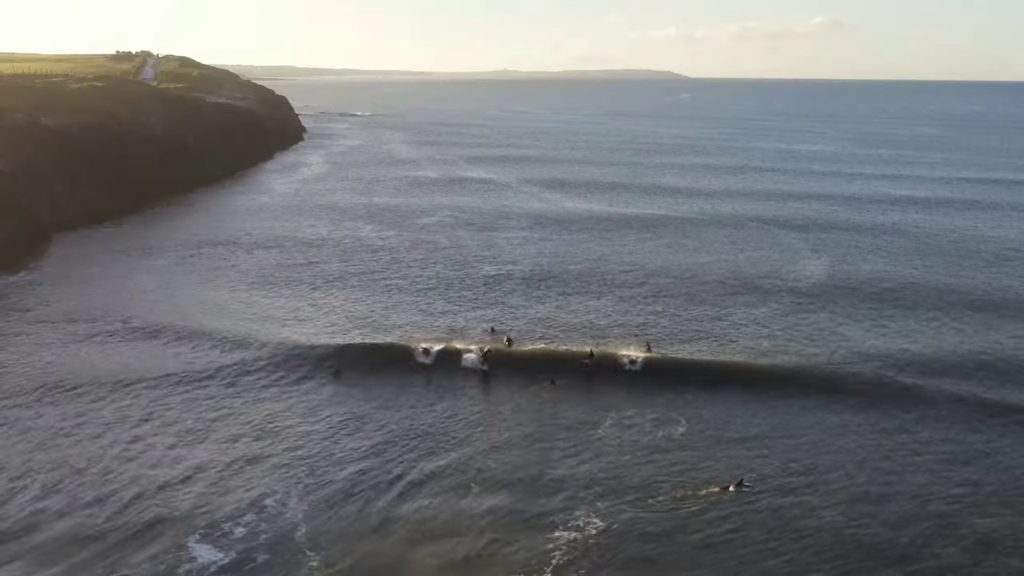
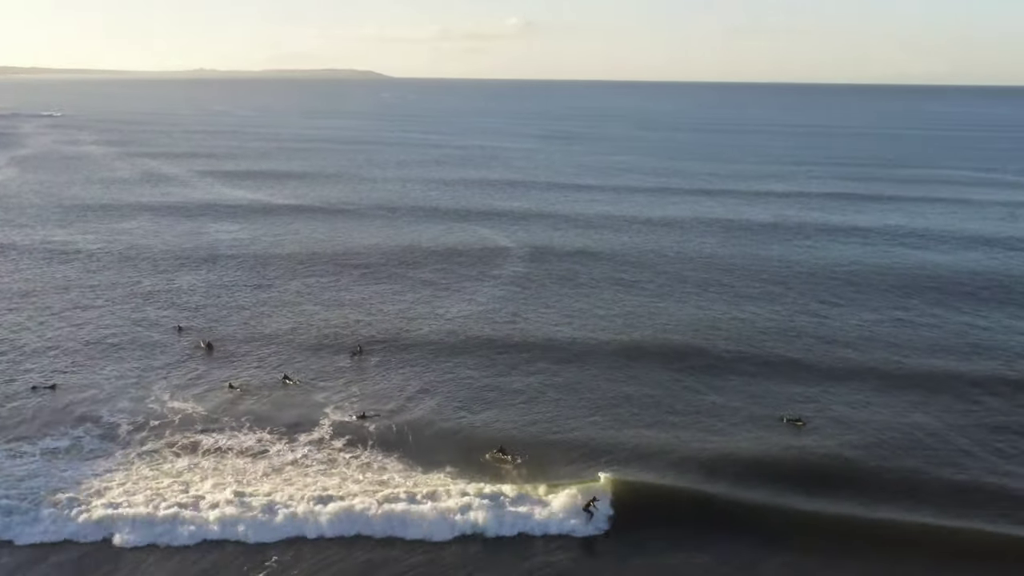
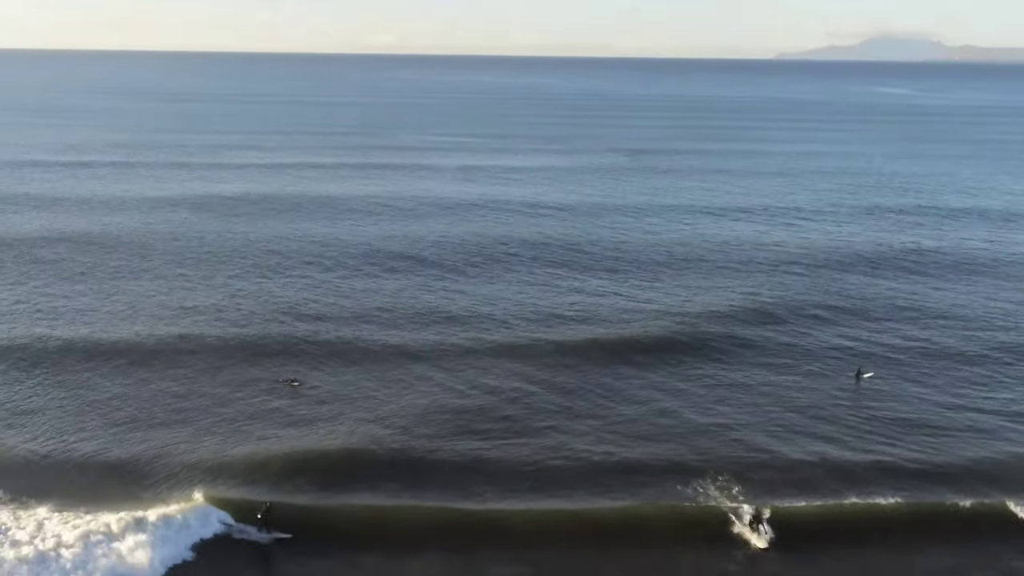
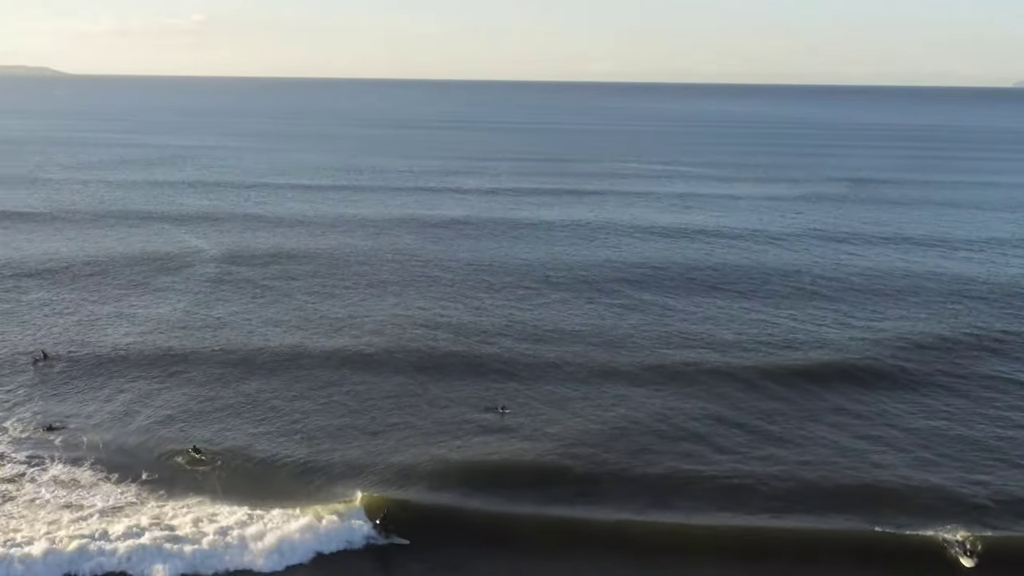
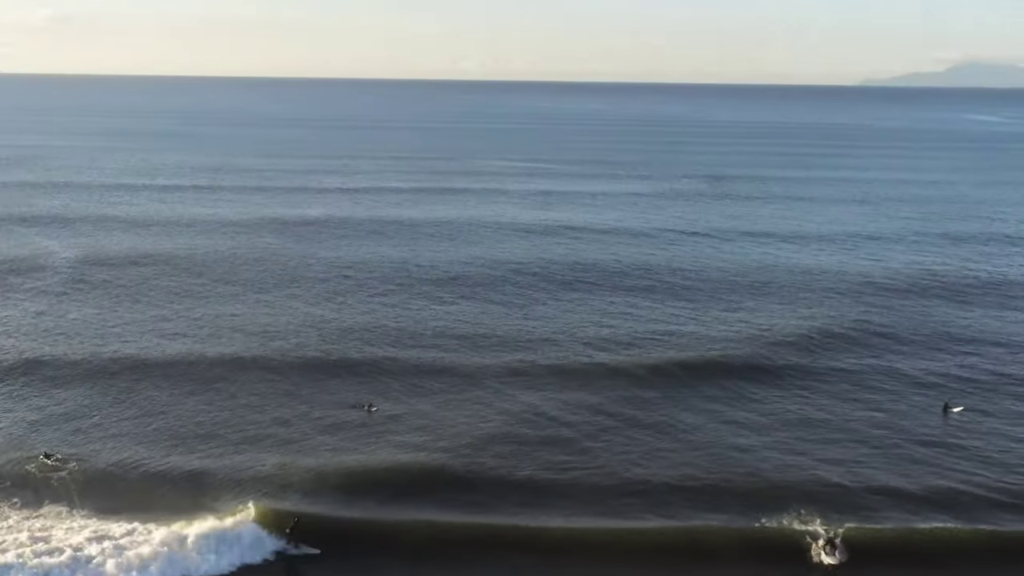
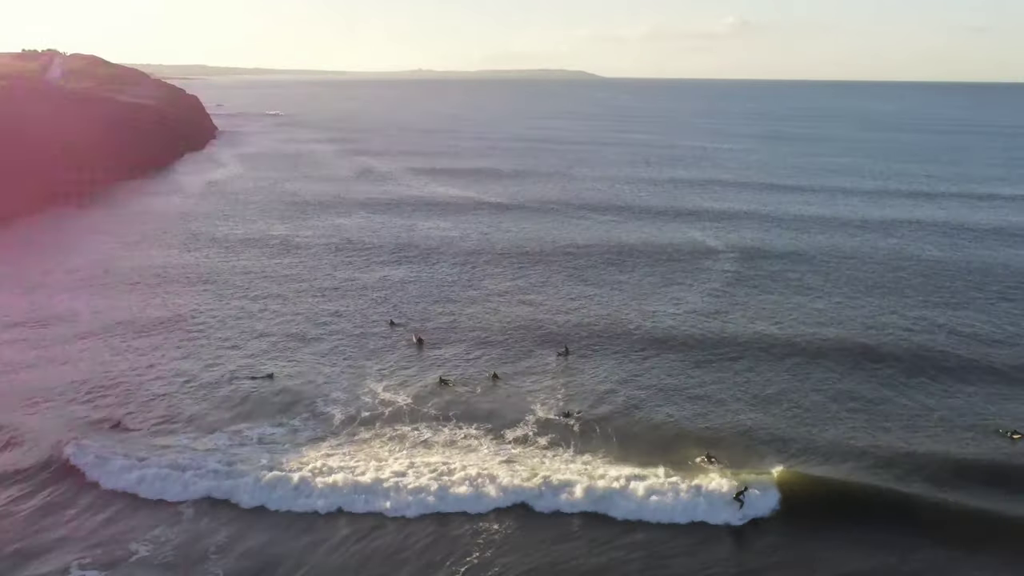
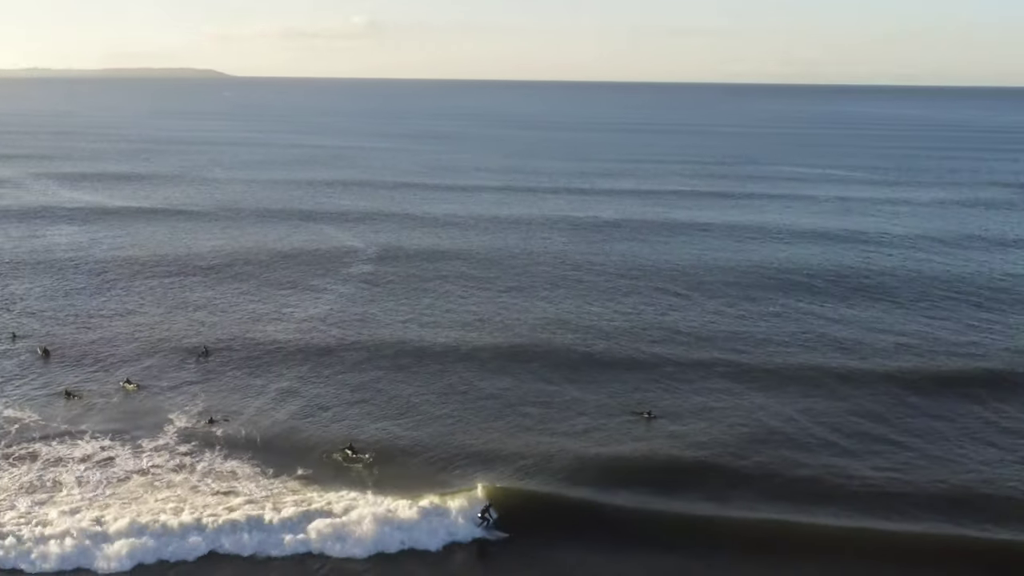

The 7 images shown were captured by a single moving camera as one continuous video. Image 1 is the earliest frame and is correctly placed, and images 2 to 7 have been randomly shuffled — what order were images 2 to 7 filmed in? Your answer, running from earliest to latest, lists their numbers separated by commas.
6, 2, 7, 4, 5, 3
